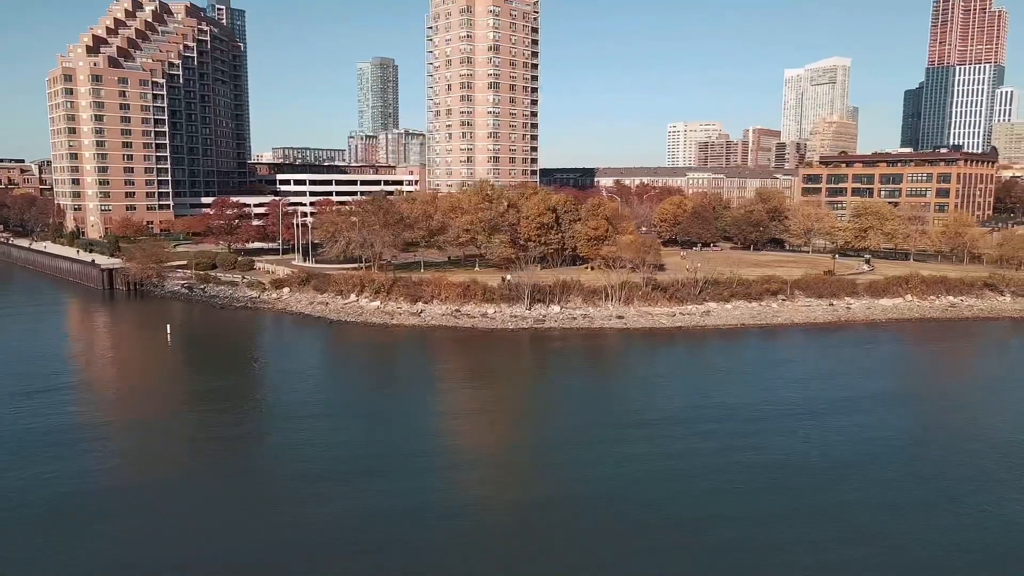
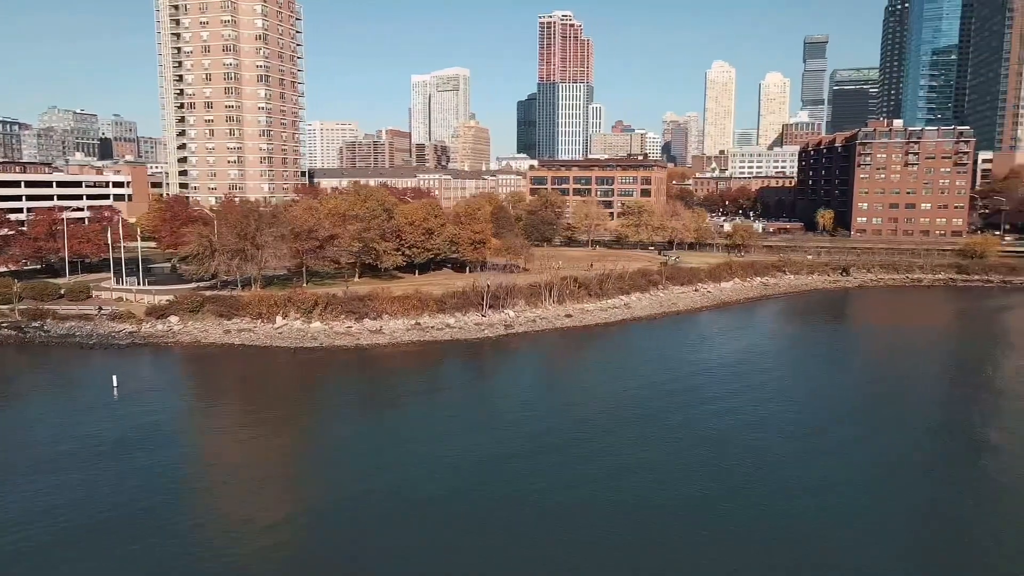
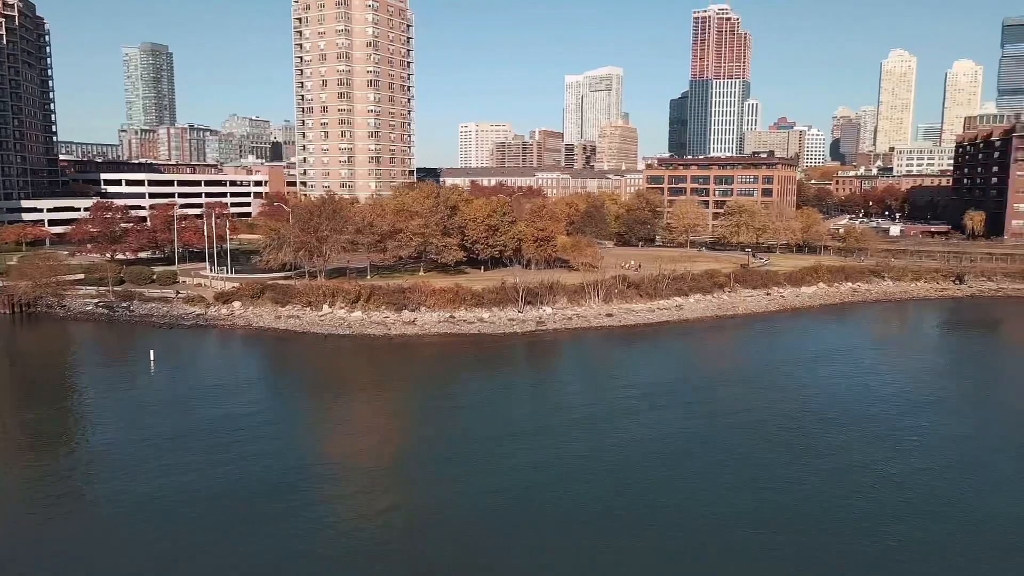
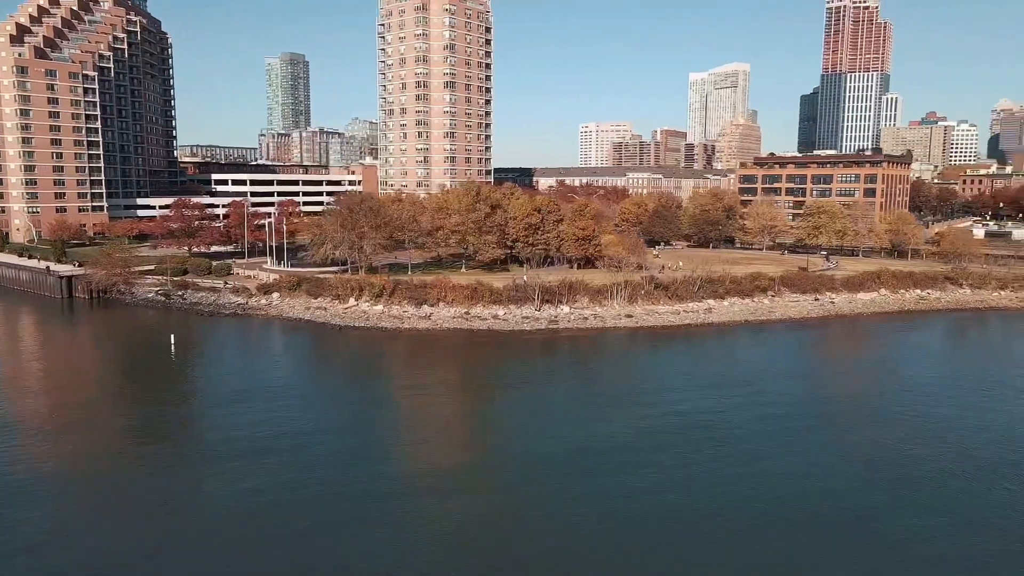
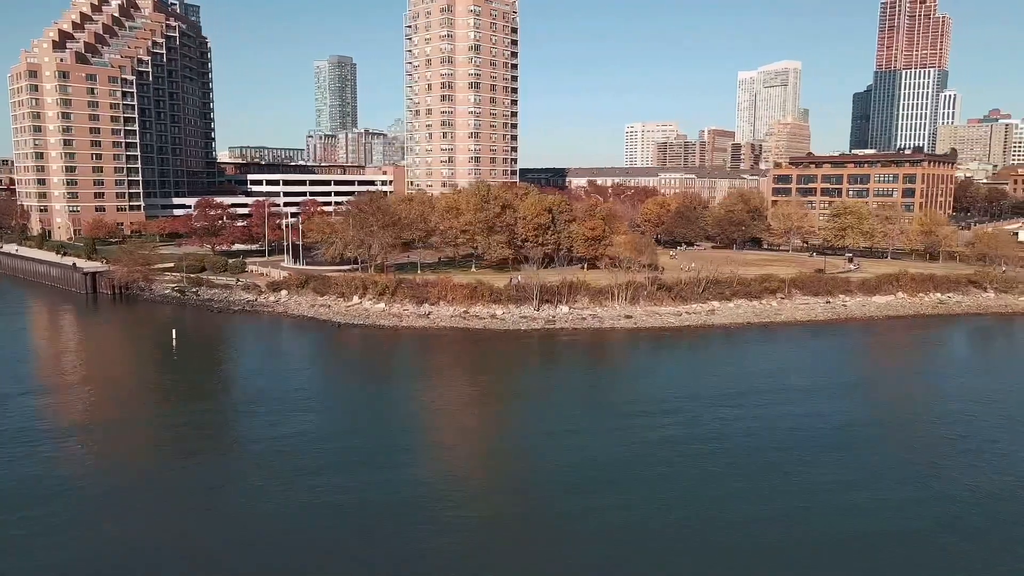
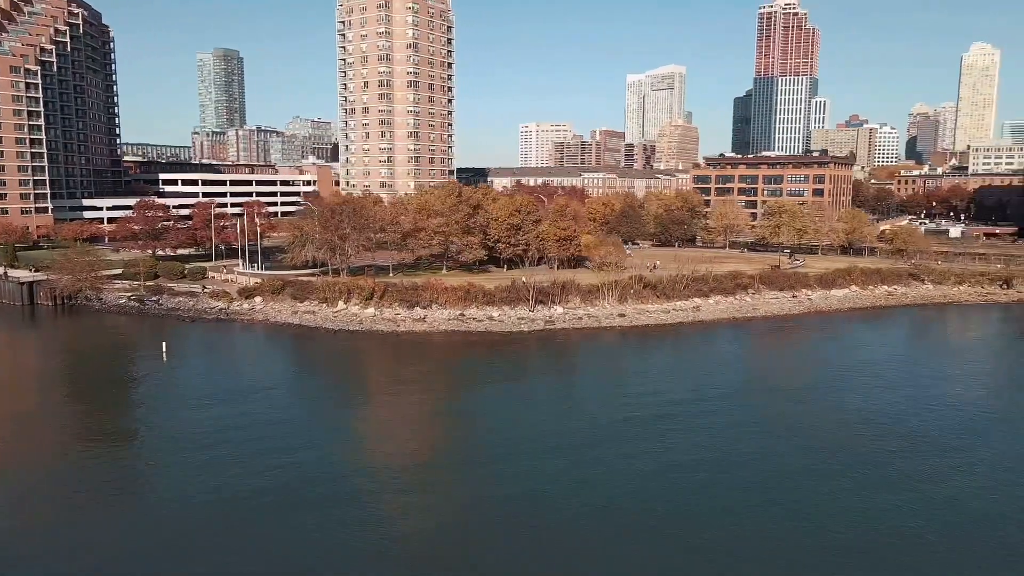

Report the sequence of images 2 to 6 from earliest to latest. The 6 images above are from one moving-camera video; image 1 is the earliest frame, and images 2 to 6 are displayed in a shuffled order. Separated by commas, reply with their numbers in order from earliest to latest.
5, 4, 6, 3, 2
